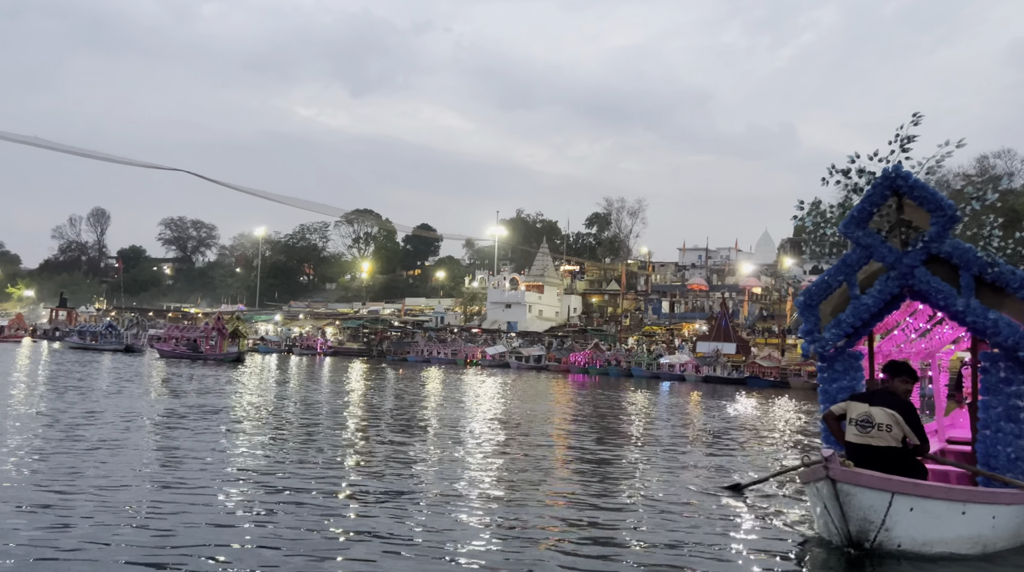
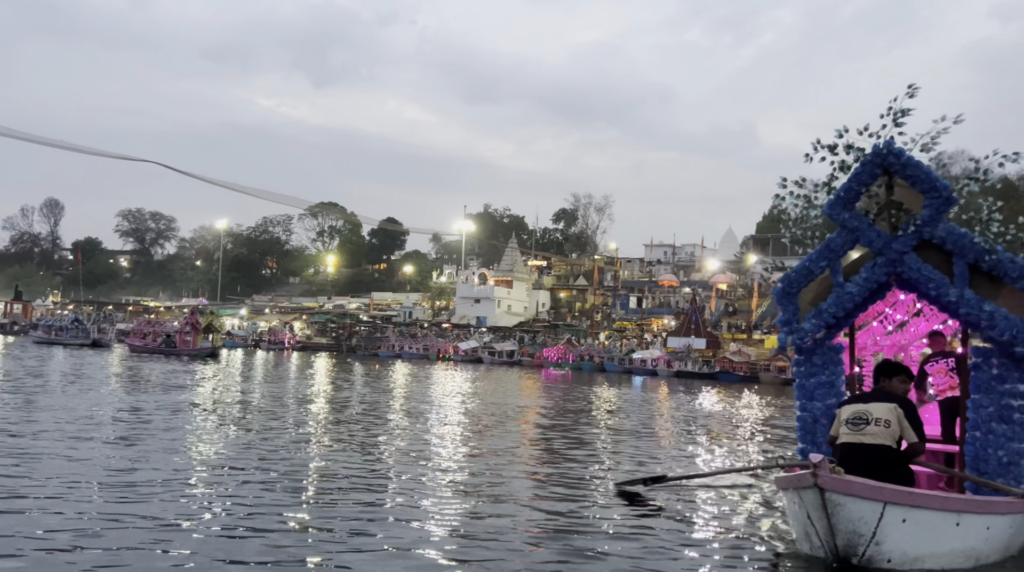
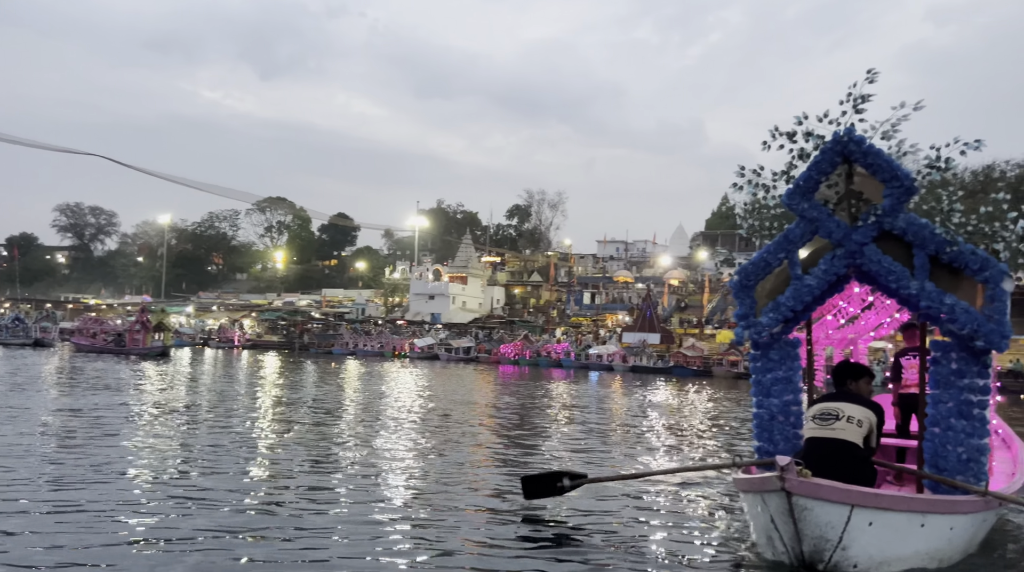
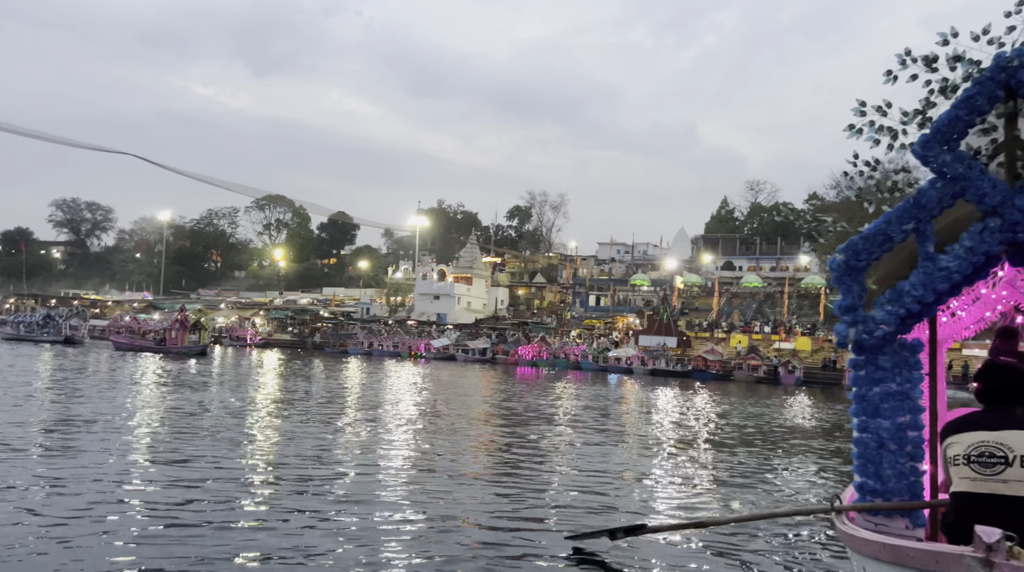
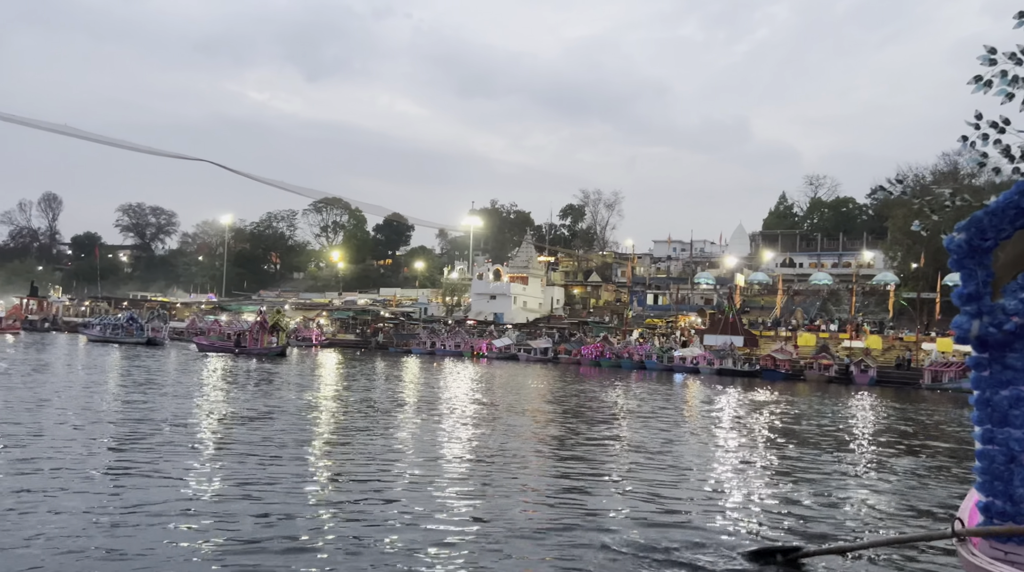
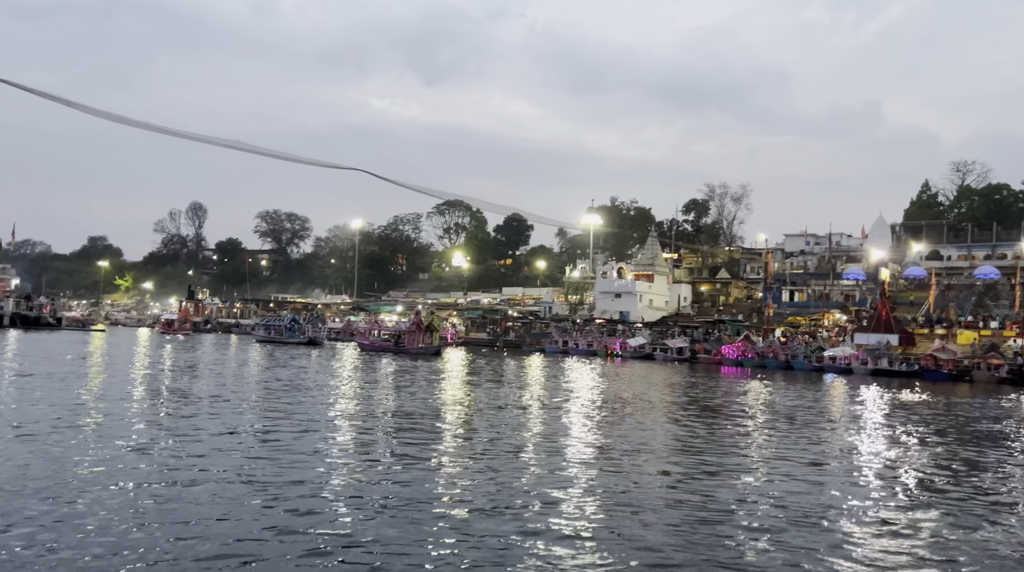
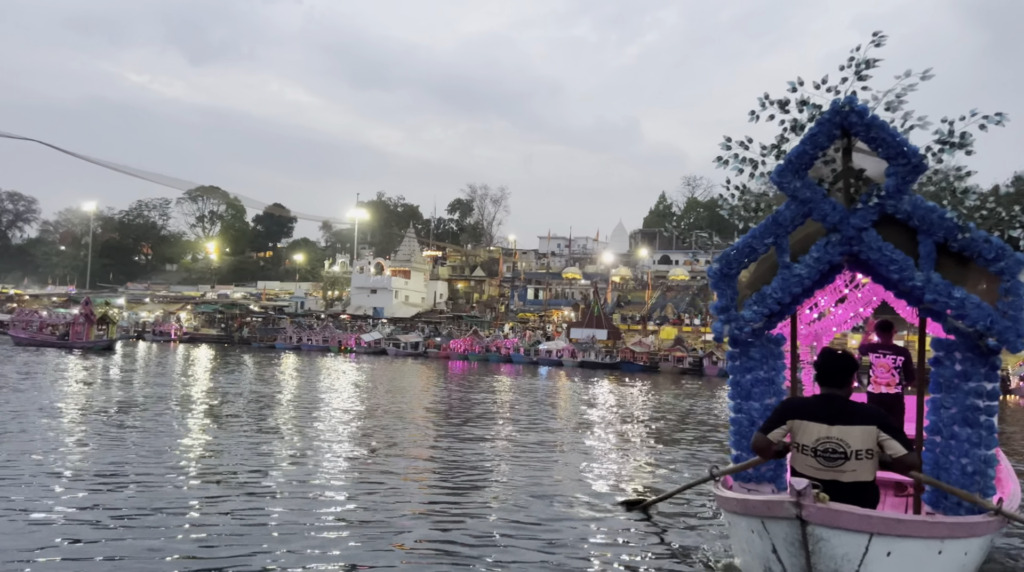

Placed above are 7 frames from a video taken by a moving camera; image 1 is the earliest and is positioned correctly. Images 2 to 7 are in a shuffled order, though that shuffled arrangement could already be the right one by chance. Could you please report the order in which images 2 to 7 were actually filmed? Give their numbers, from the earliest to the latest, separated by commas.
2, 3, 7, 4, 5, 6
